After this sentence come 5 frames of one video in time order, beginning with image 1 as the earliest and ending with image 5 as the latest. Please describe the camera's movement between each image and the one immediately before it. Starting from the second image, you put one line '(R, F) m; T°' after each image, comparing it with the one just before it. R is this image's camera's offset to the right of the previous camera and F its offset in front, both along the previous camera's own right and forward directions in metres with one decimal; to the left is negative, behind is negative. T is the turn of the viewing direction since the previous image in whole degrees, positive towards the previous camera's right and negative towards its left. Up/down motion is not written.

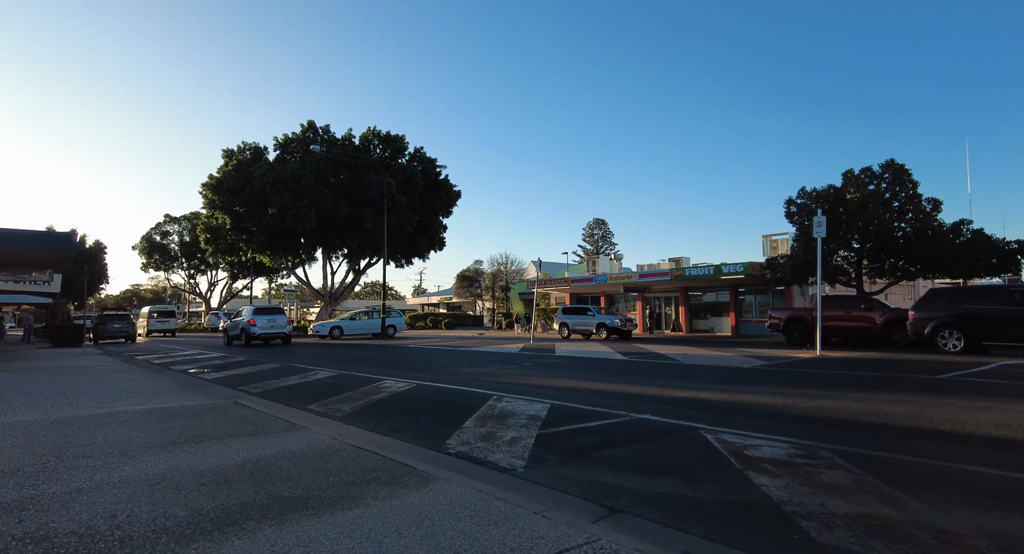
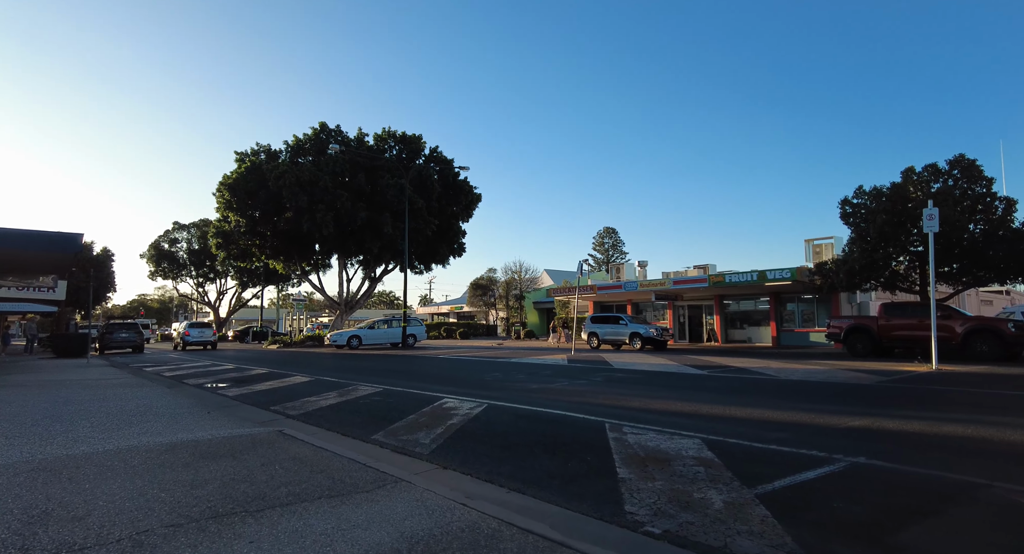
(-1.6, +1.8) m; -1°
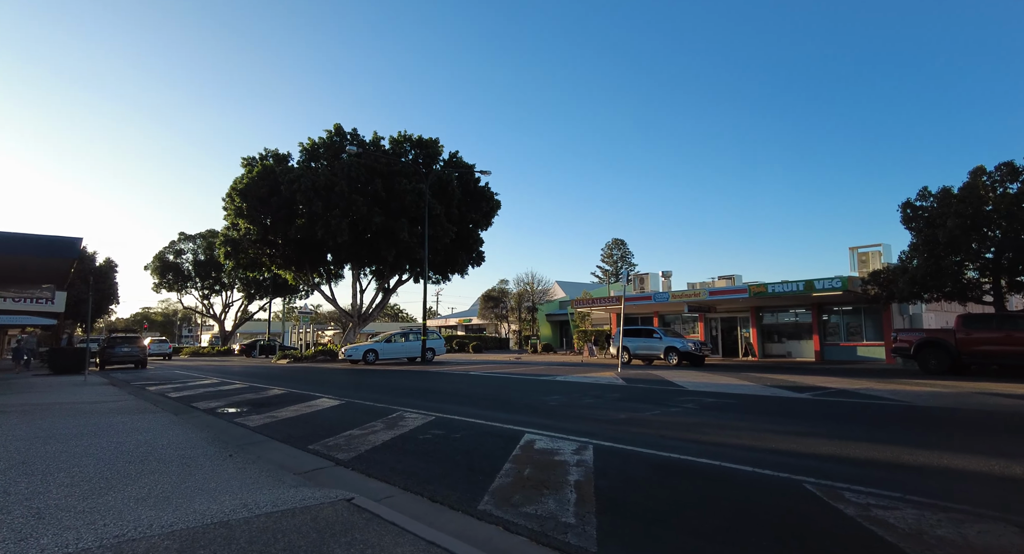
(-1.5, +1.9) m; 0°
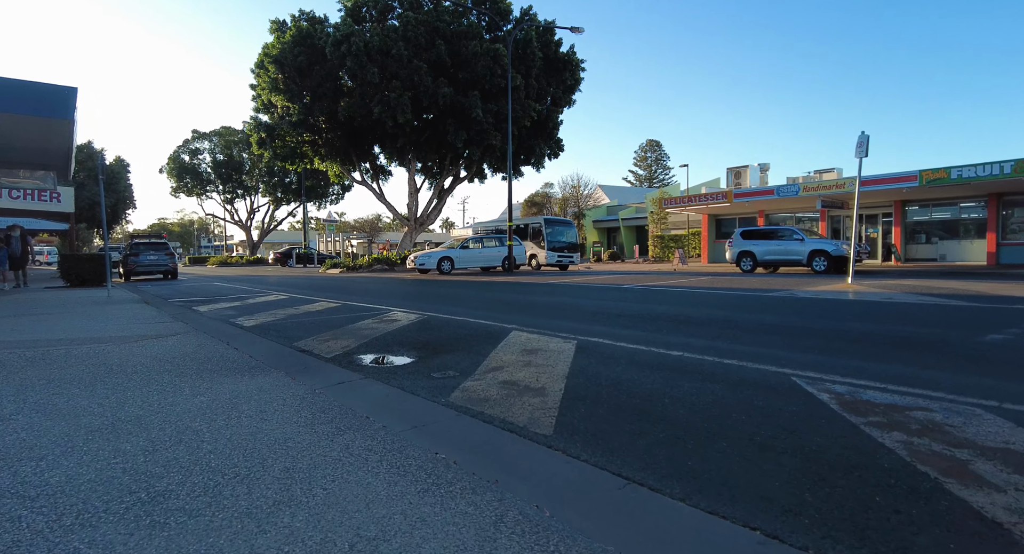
(-4.9, +5.5) m; -1°
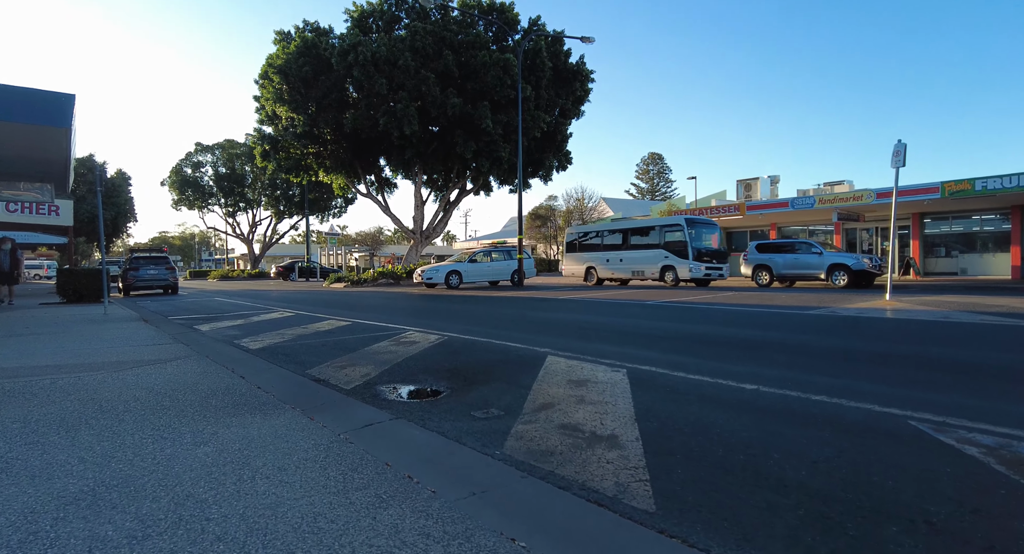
(-0.5, +0.7) m; 0°
